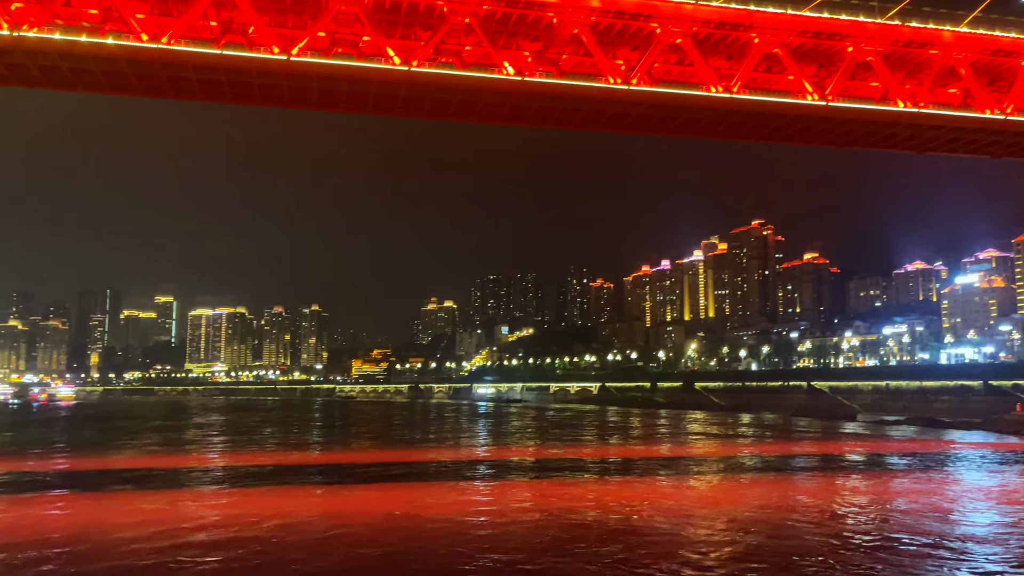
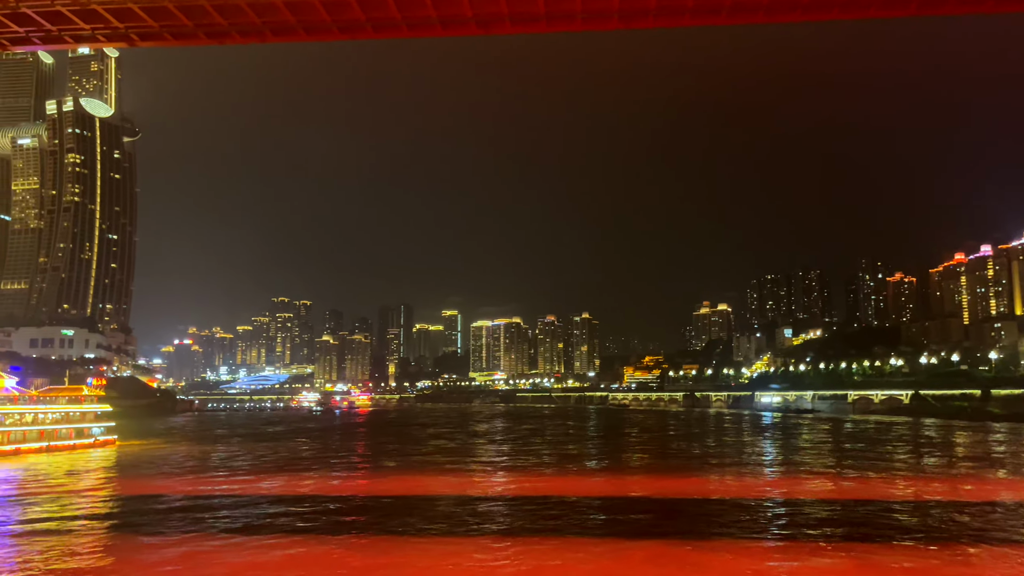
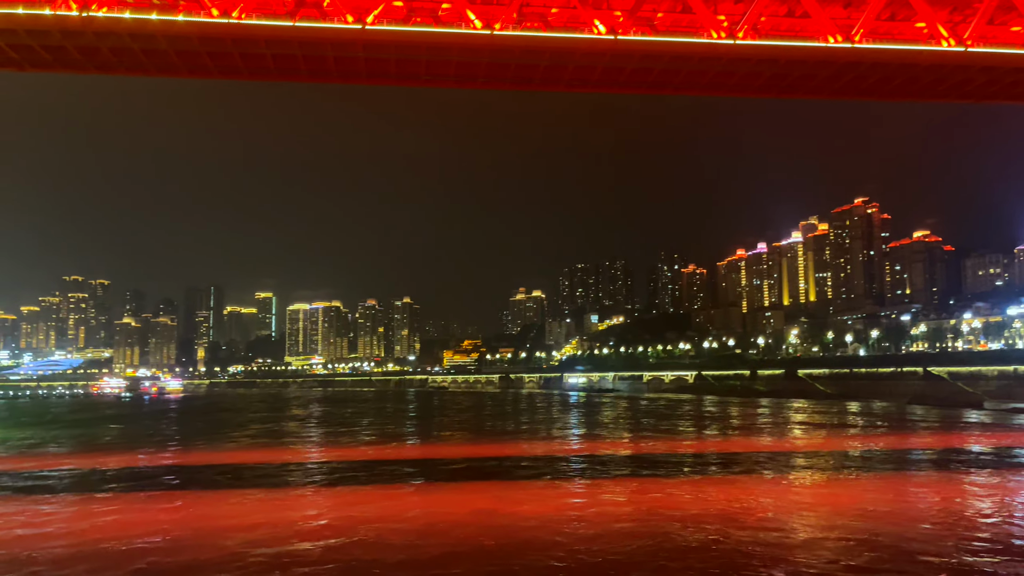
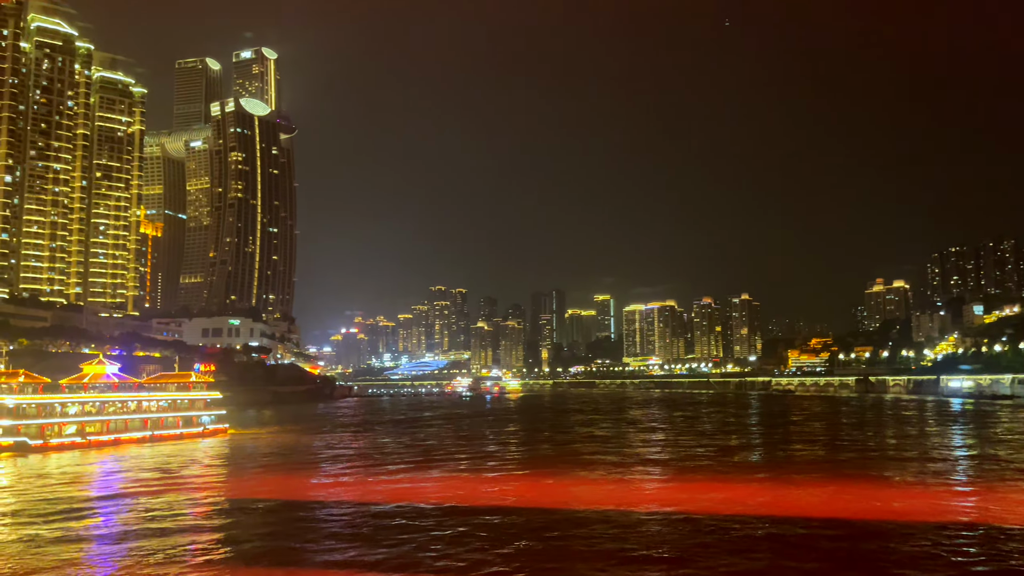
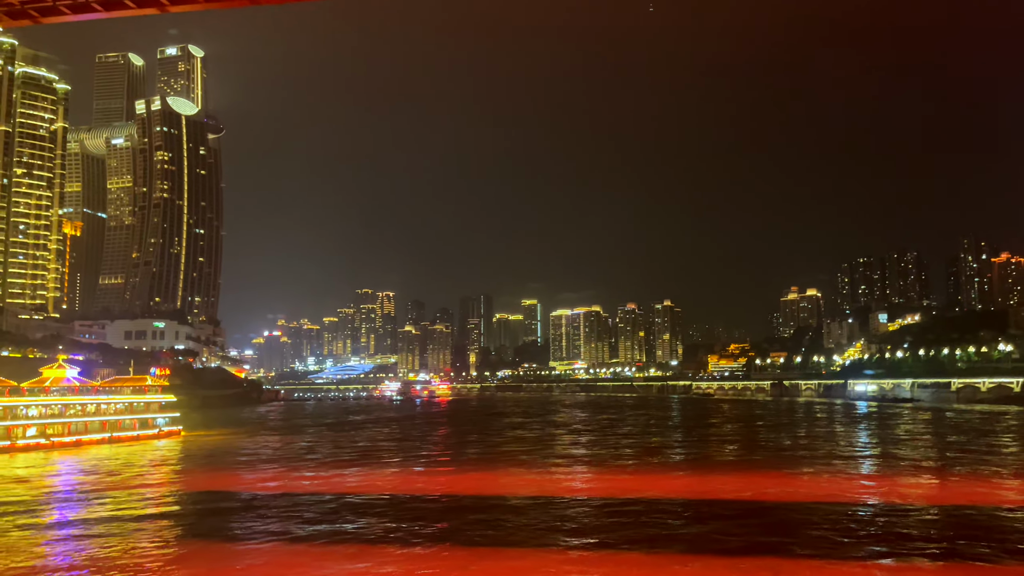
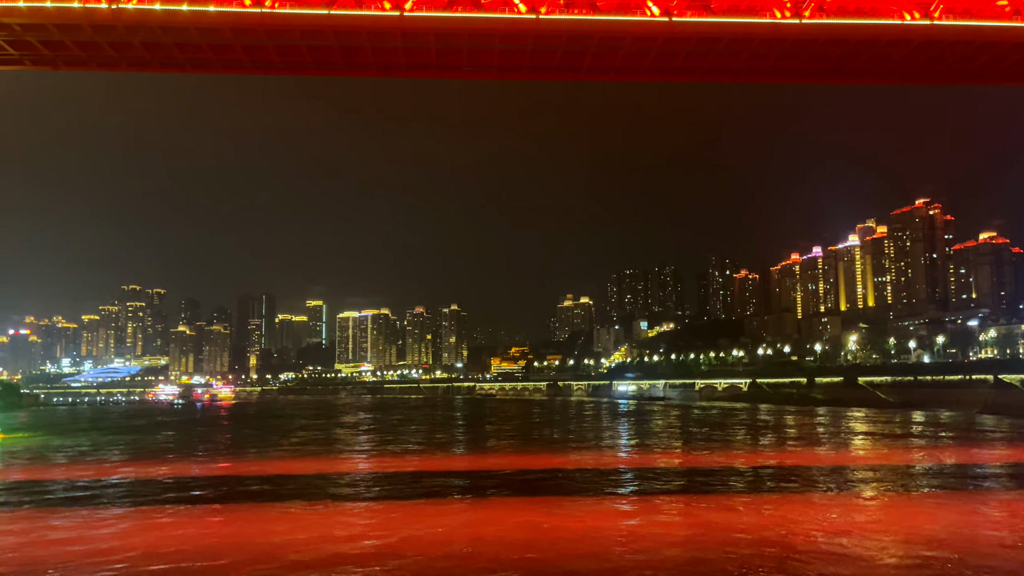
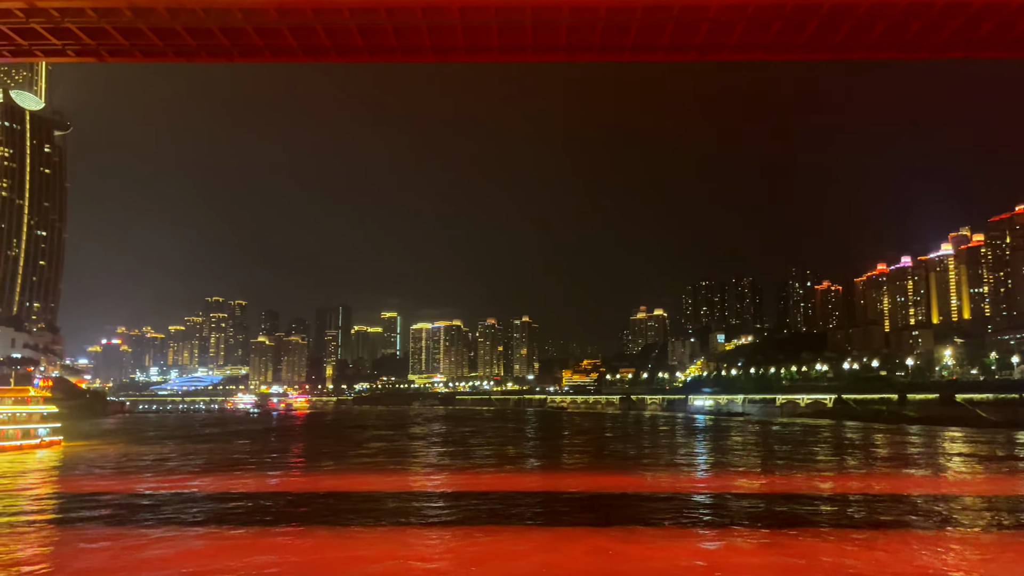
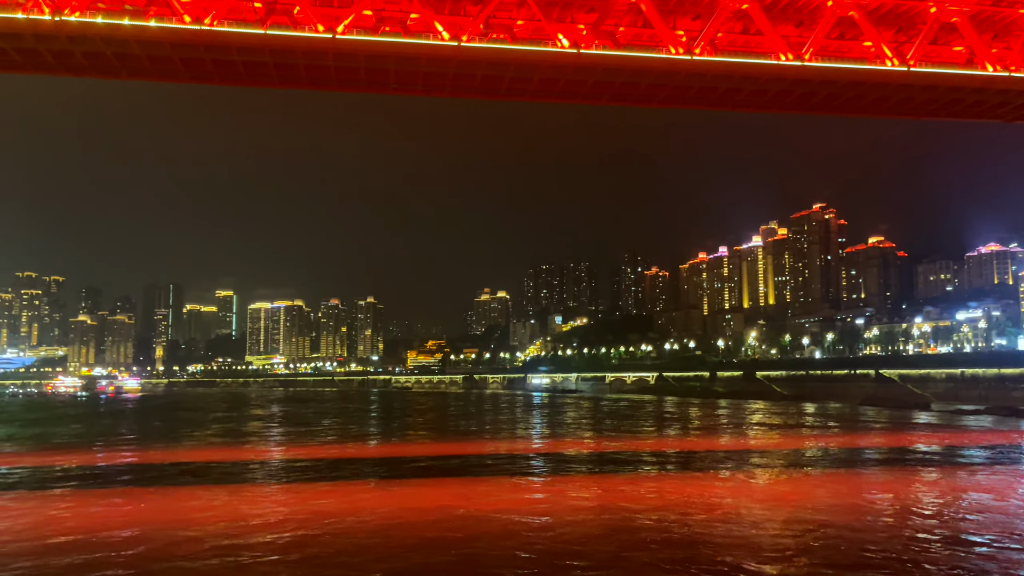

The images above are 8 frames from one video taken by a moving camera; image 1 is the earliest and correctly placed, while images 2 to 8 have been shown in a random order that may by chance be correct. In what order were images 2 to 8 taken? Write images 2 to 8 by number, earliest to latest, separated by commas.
8, 3, 6, 7, 2, 5, 4
